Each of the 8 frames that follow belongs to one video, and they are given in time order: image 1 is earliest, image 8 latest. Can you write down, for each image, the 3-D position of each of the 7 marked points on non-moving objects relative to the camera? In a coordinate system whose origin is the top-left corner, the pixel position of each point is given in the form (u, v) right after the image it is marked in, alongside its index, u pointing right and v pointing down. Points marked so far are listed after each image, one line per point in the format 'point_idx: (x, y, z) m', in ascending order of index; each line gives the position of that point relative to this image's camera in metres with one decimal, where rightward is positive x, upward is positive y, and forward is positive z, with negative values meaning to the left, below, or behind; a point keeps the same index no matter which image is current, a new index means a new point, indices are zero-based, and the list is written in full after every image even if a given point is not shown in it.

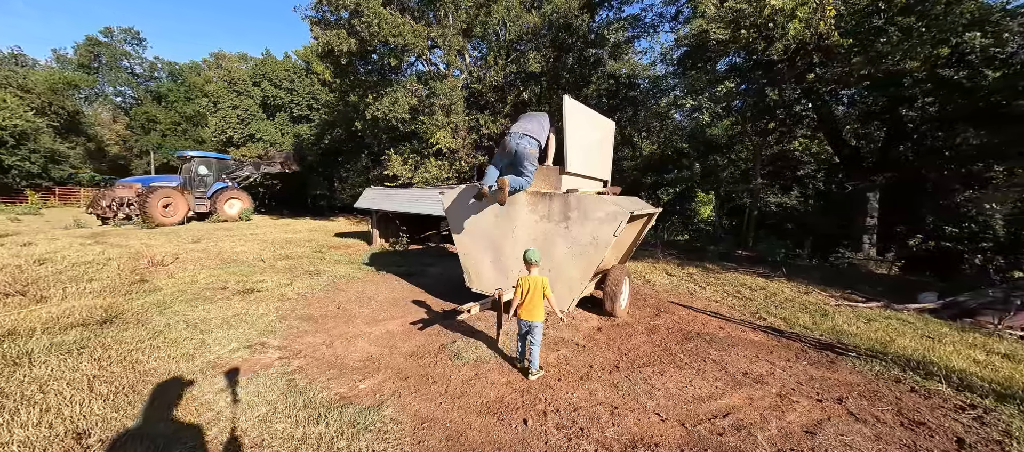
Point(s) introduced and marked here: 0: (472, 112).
0: (-1.7, +4.7, +14.3) m
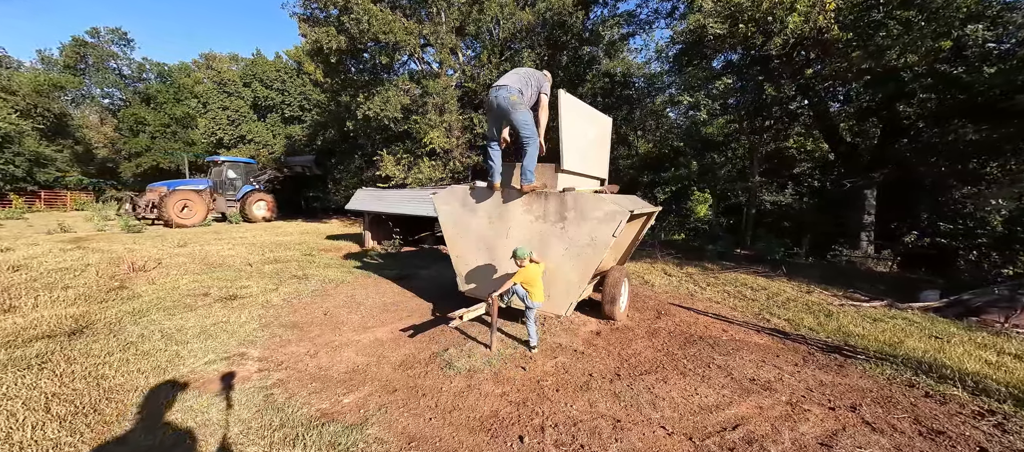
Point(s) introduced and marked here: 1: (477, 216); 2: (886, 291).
0: (-2.0, +4.7, +14.1) m
1: (-0.4, +0.1, +4.1) m
2: (+7.2, -1.3, +6.7) m
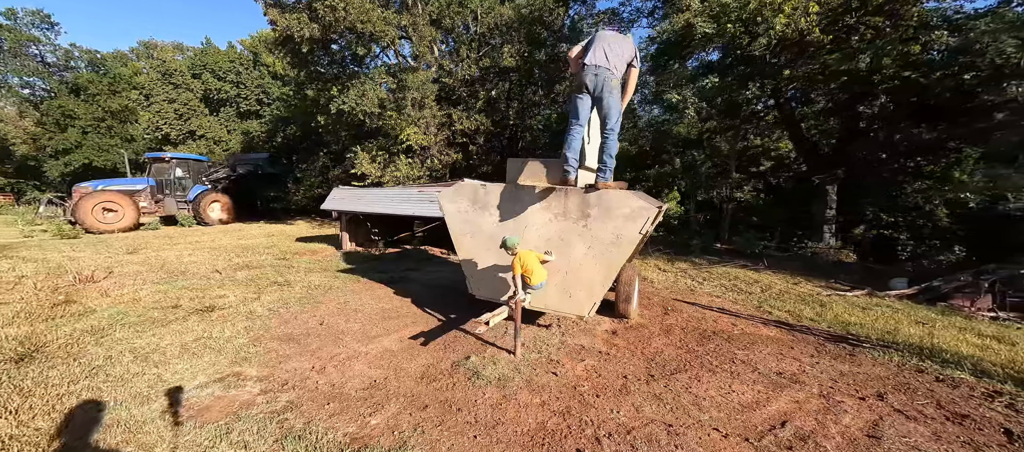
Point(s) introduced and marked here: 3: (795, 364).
0: (-2.8, +4.7, +13.7) m
1: (-0.3, +0.1, +3.9) m
2: (+7.2, -1.1, +7.1) m
3: (+2.7, -1.3, +3.3) m
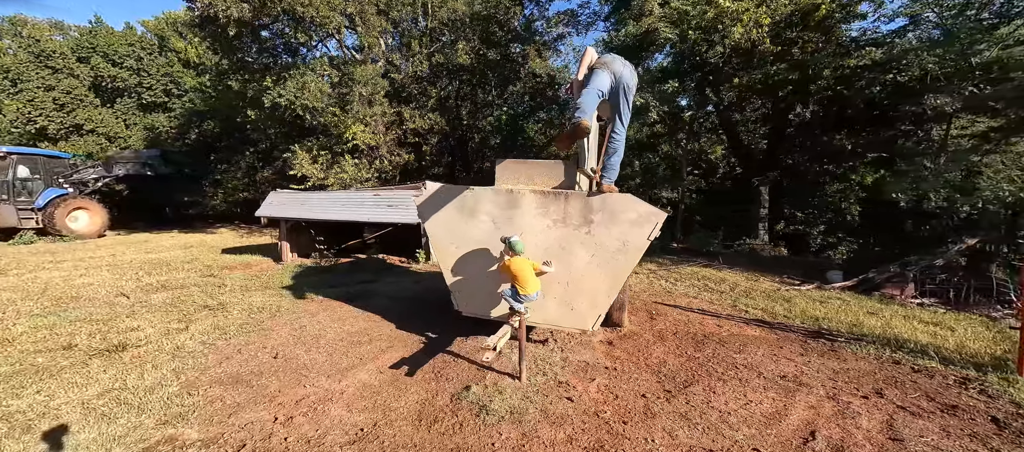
0: (-4.4, +4.5, +12.9) m
1: (-0.3, 0.0, +3.5) m
2: (+6.5, -1.1, +7.8) m
3: (+2.7, -1.3, +3.4) m
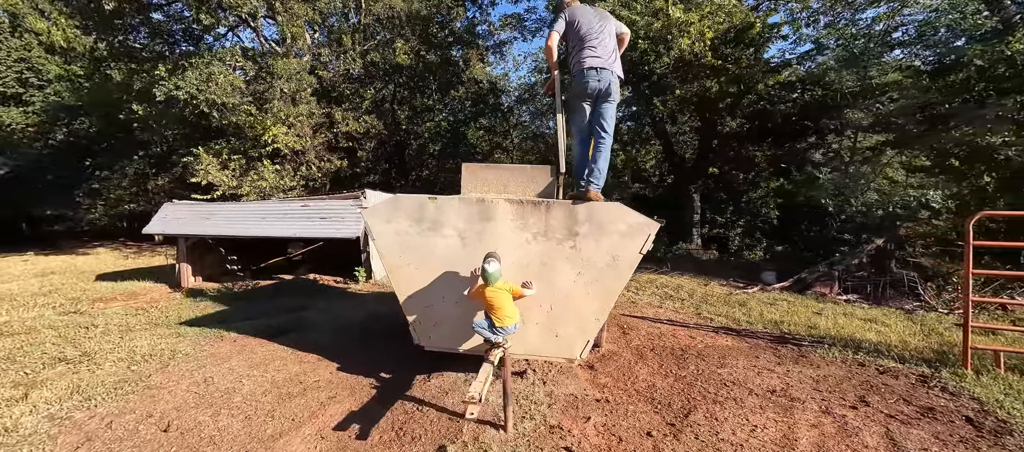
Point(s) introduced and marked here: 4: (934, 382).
0: (-6.3, +4.0, +11.6) m
1: (-0.6, -0.1, +3.0) m
2: (+5.5, -1.2, +8.4) m
3: (+2.5, -1.4, +3.3) m
4: (+3.7, -1.4, +3.1) m
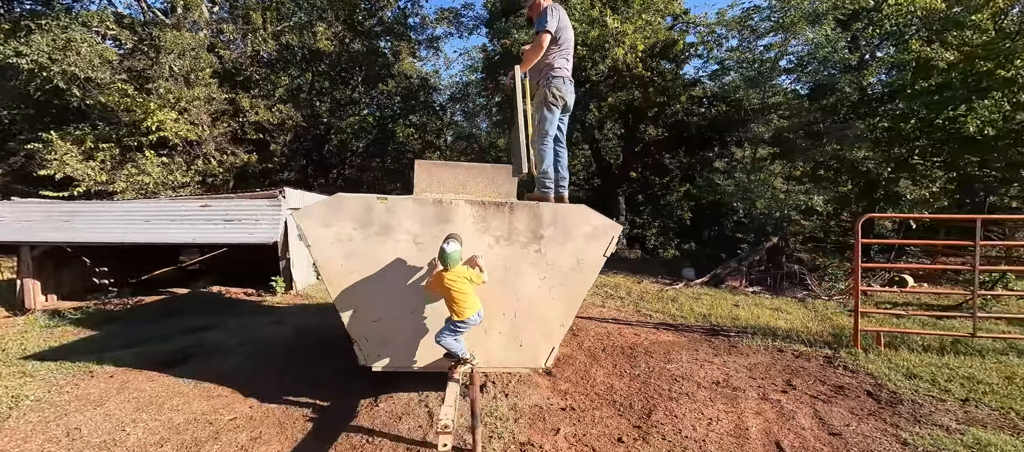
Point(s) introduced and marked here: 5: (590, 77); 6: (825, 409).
0: (-8.1, +3.9, +10.0) m
1: (-0.9, -0.1, +2.6) m
2: (+4.0, -1.2, +9.1) m
3: (+2.1, -1.4, +3.5) m
4: (+3.3, -1.4, +3.6) m
5: (+2.2, +4.2, +9.7) m
6: (+2.5, -1.5, +2.8) m
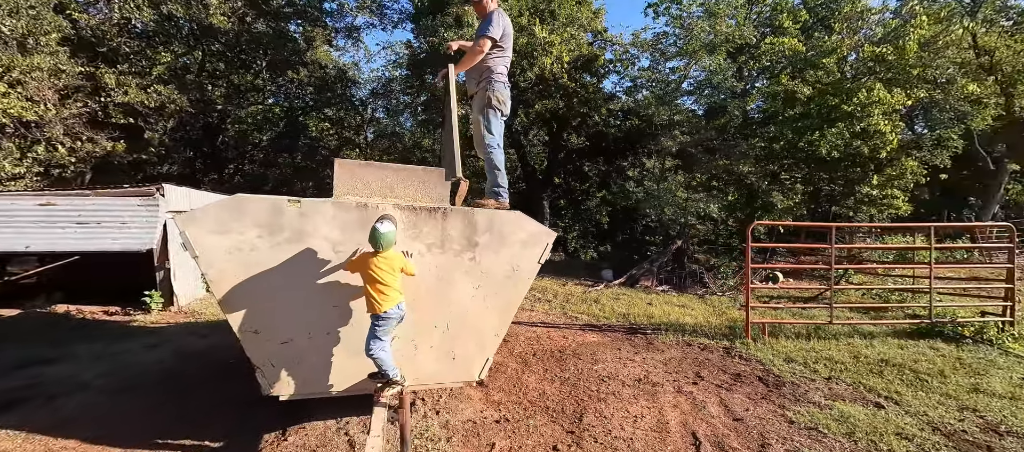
0: (-9.9, +3.8, +8.1) m
1: (-1.3, -0.2, +2.3) m
2: (+2.2, -1.4, +9.6) m
3: (+1.4, -1.5, +3.8) m
4: (+2.6, -1.5, +4.1) m
5: (+0.2, +4.1, +9.9) m
6: (+1.9, -1.5, +3.1) m
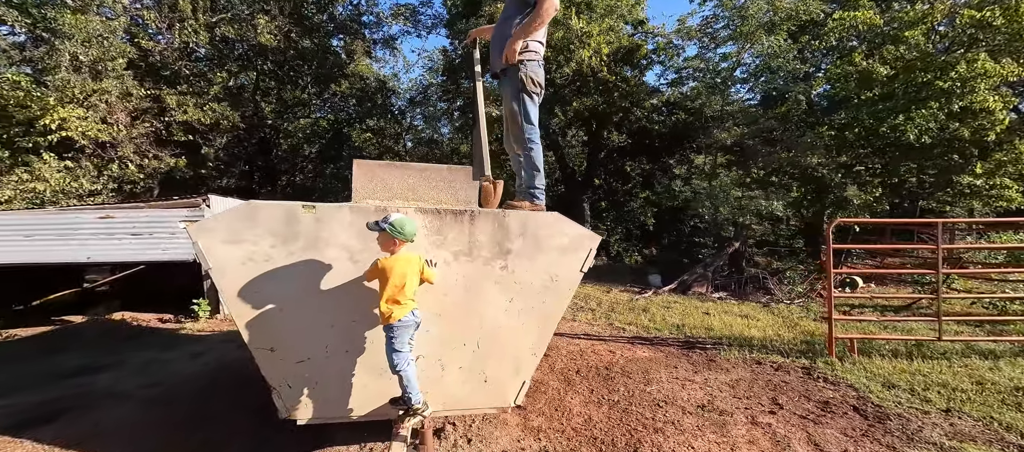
0: (-9.1, +3.6, +8.9) m
1: (-1.1, -0.2, +2.1) m
2: (+3.2, -1.4, +9.0) m
3: (+1.7, -1.5, +3.3) m
4: (+3.0, -1.5, +3.4) m
5: (+1.2, +4.0, +9.6) m
6: (+2.3, -1.5, +2.6) m
